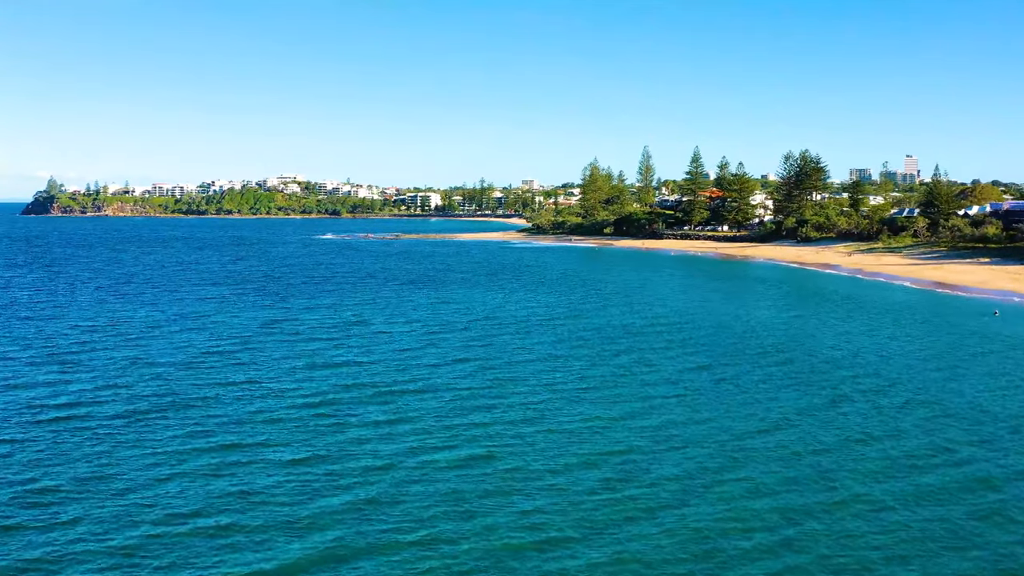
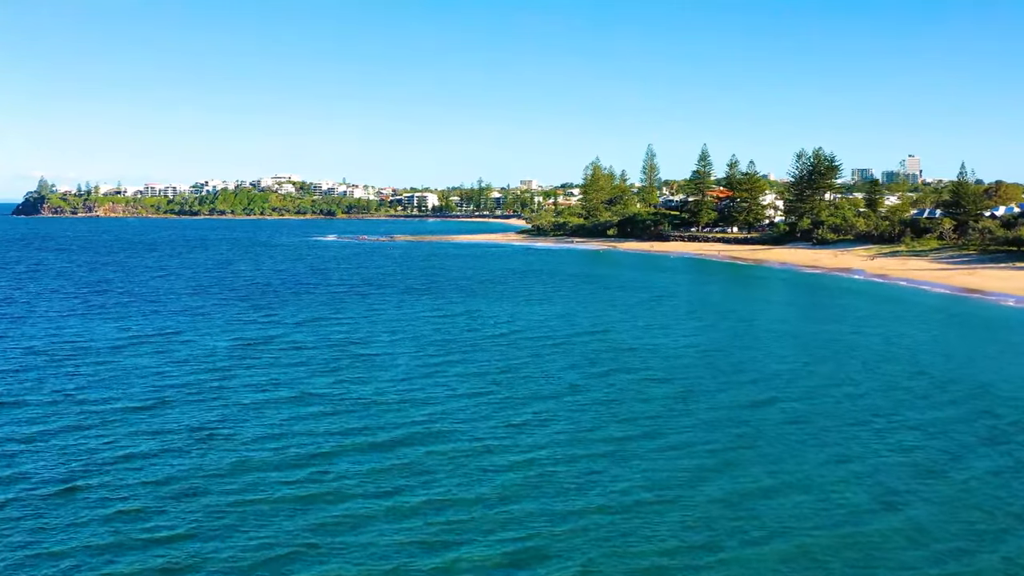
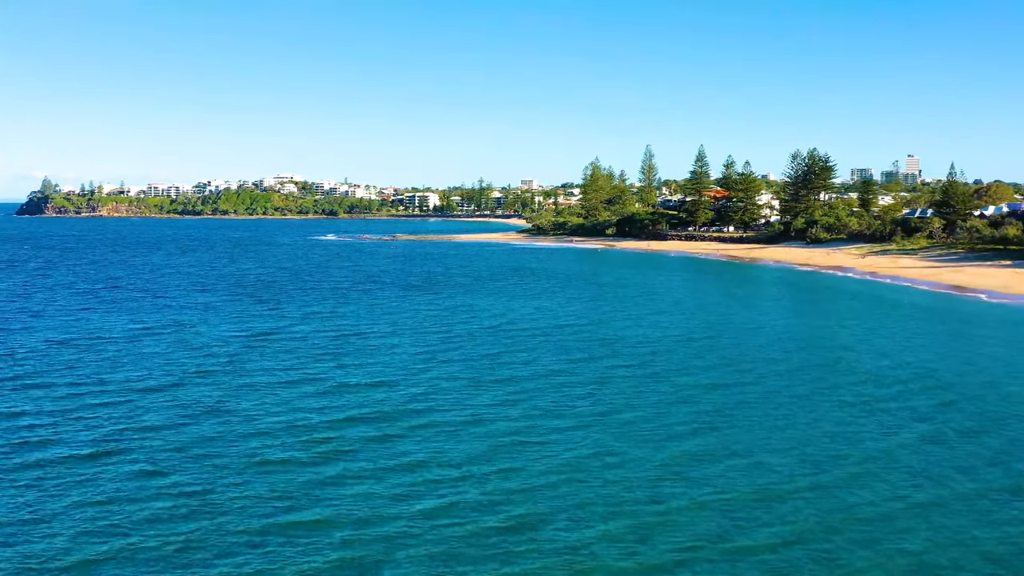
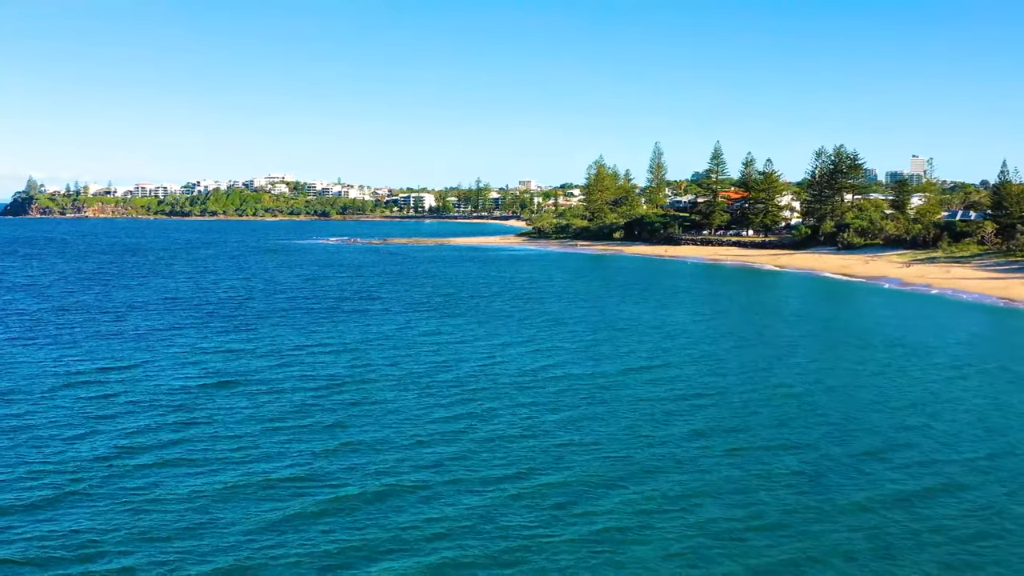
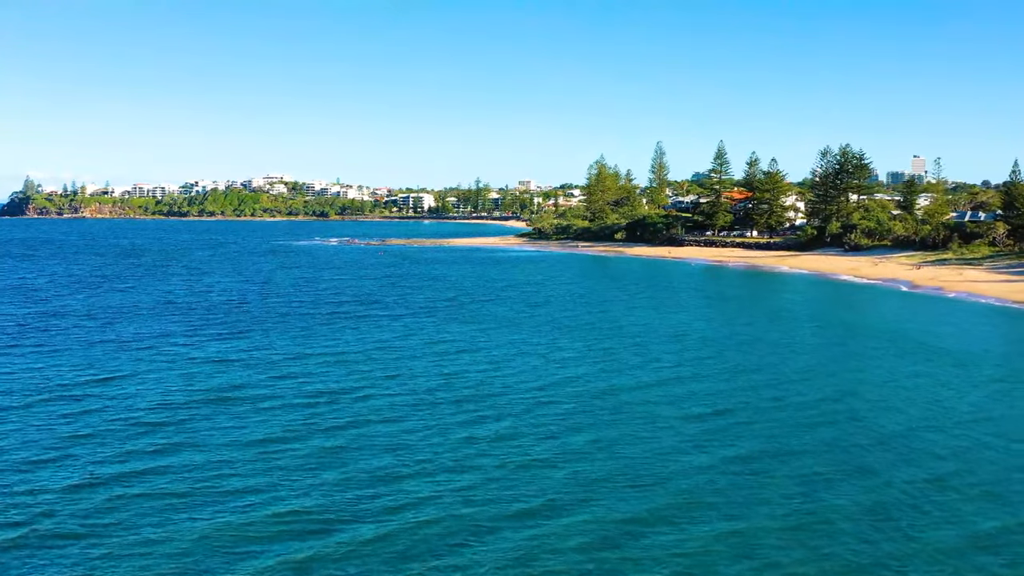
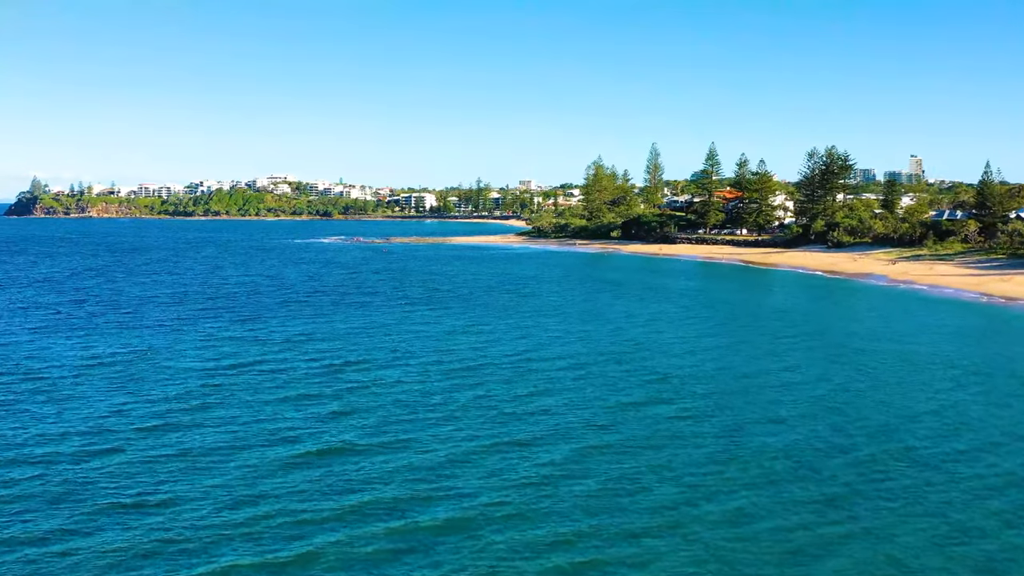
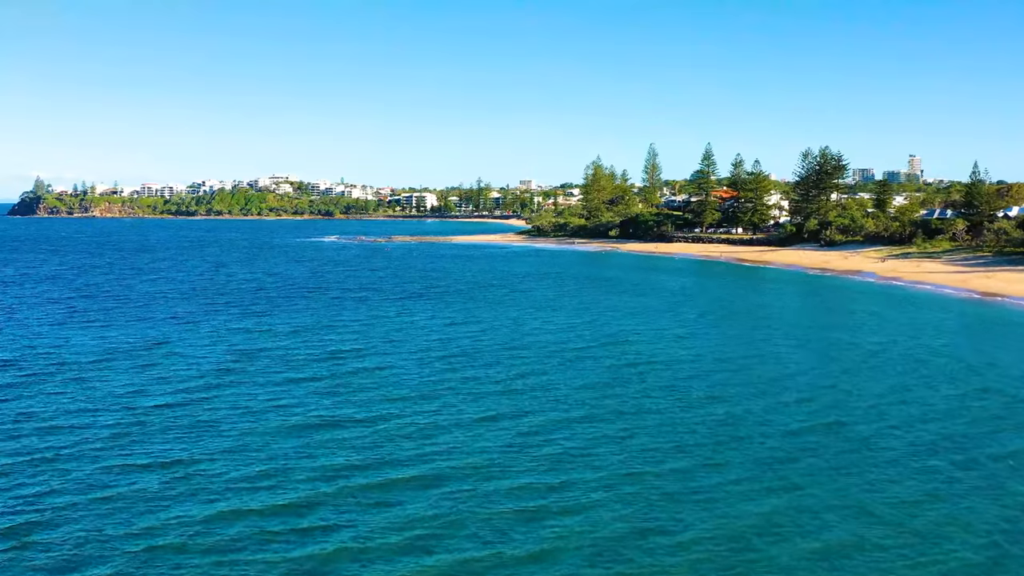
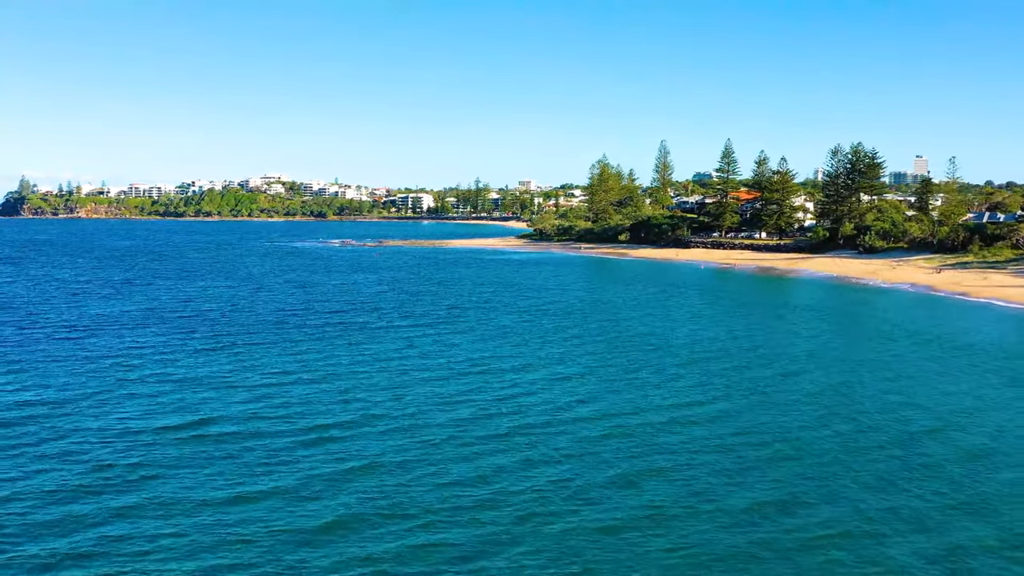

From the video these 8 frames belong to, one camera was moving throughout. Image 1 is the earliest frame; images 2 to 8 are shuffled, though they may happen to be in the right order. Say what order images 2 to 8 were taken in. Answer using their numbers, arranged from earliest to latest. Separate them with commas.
3, 2, 7, 6, 4, 5, 8
